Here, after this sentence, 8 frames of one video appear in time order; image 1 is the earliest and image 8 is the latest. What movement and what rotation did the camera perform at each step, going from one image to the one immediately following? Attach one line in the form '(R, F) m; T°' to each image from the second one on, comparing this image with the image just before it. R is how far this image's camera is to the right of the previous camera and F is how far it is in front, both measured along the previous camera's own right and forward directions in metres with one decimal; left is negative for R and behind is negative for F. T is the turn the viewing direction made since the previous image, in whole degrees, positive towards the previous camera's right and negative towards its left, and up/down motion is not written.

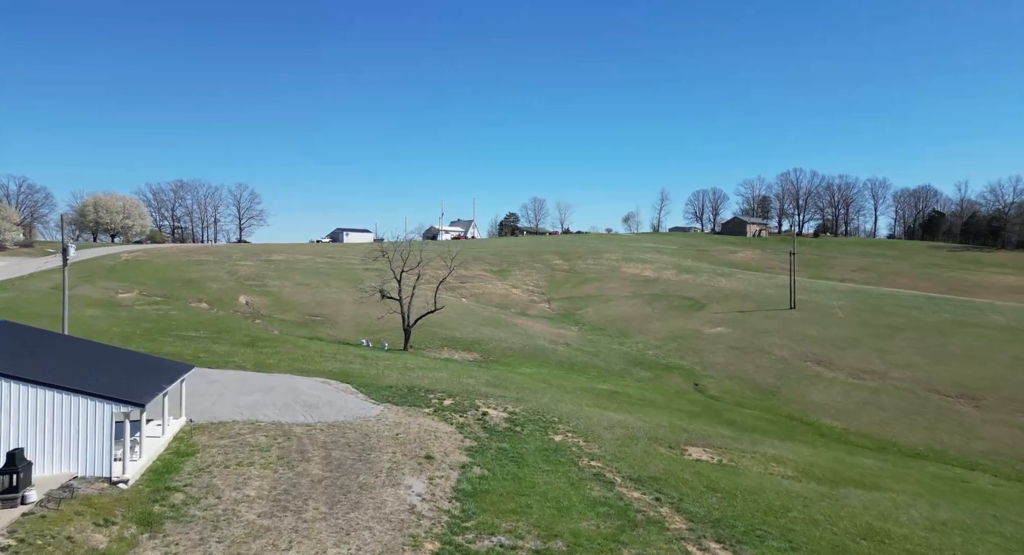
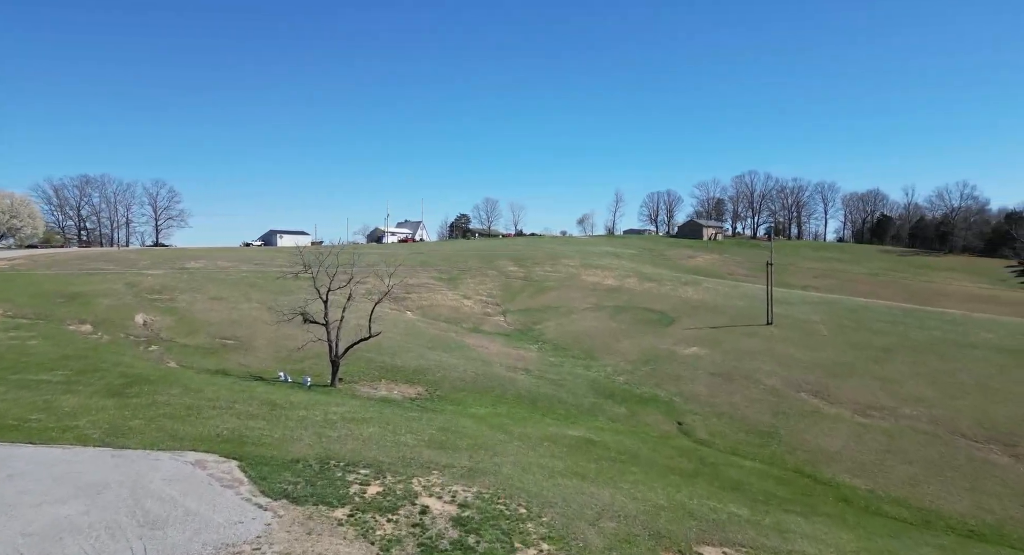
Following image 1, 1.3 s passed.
(0.0, +5.0) m; +4°
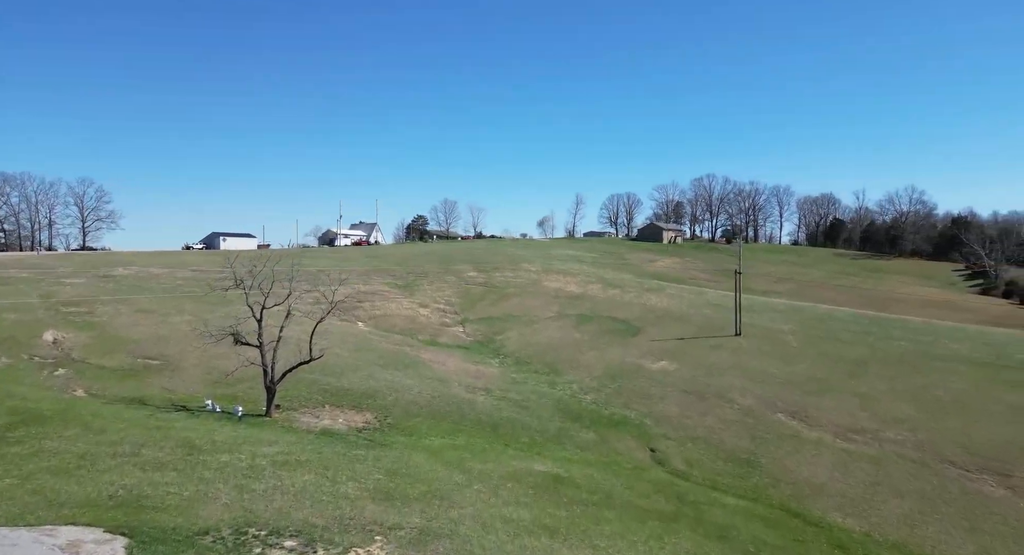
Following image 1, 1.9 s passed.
(0.0, +2.4) m; +3°
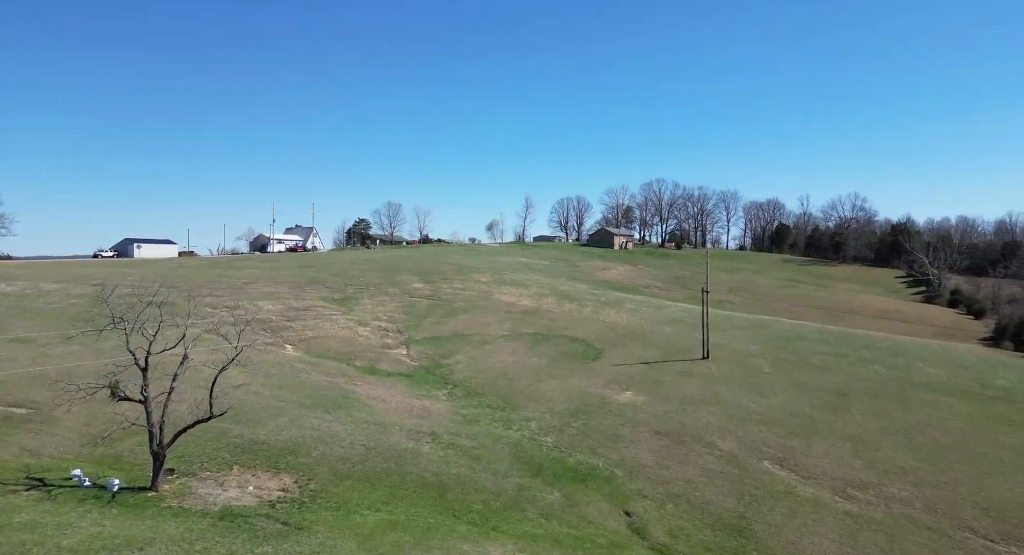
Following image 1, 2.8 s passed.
(-0.1, +3.9) m; +4°
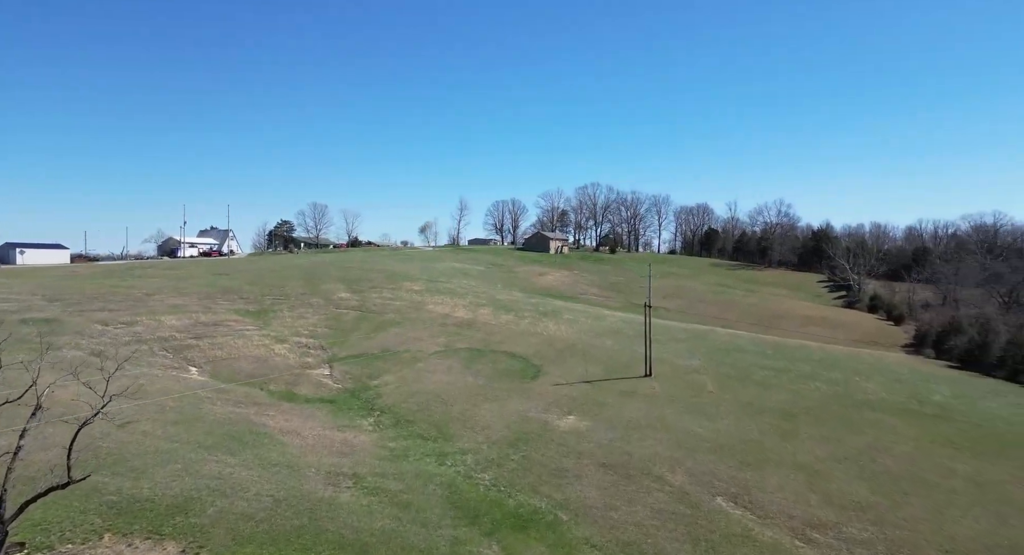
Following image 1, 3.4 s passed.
(0.0, +2.5) m; +5°
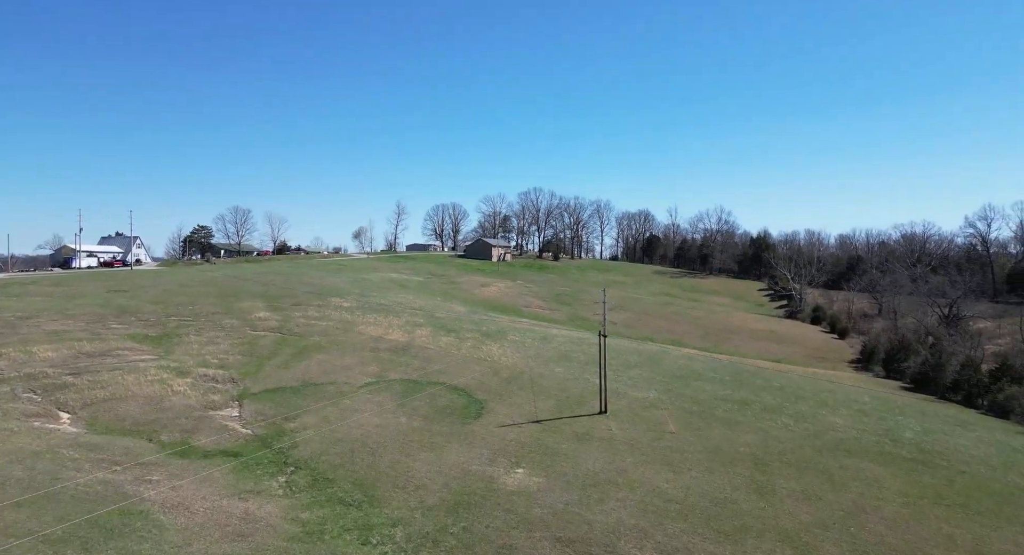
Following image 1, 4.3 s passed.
(0.0, +4.1) m; +5°
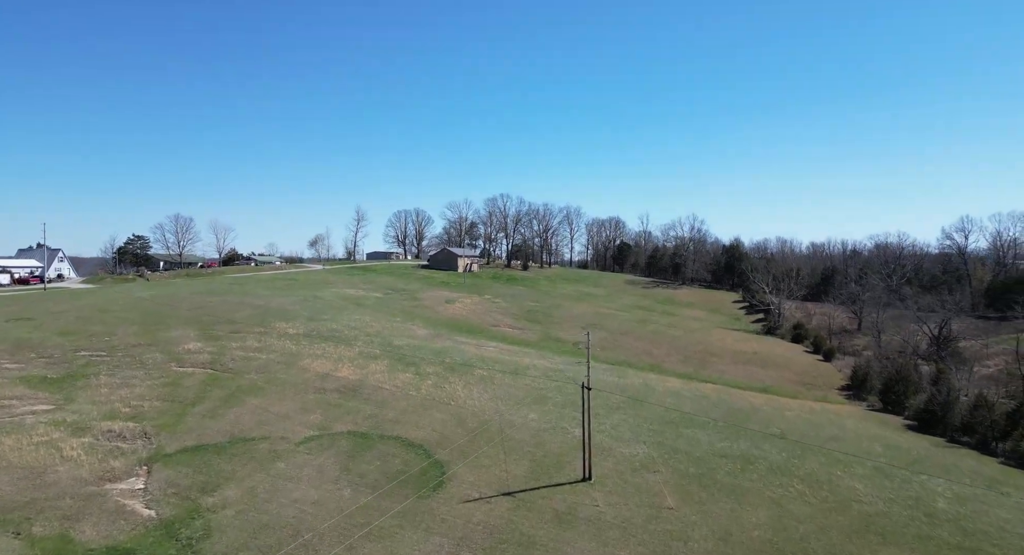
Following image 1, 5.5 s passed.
(0.0, +5.2) m; +3°
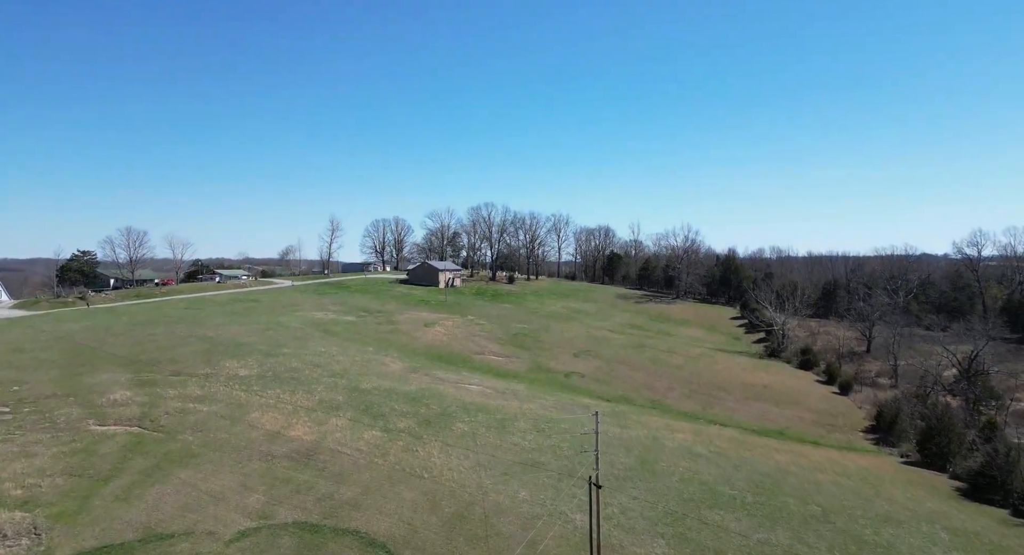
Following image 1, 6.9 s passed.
(-0.1, +6.2) m; +1°
